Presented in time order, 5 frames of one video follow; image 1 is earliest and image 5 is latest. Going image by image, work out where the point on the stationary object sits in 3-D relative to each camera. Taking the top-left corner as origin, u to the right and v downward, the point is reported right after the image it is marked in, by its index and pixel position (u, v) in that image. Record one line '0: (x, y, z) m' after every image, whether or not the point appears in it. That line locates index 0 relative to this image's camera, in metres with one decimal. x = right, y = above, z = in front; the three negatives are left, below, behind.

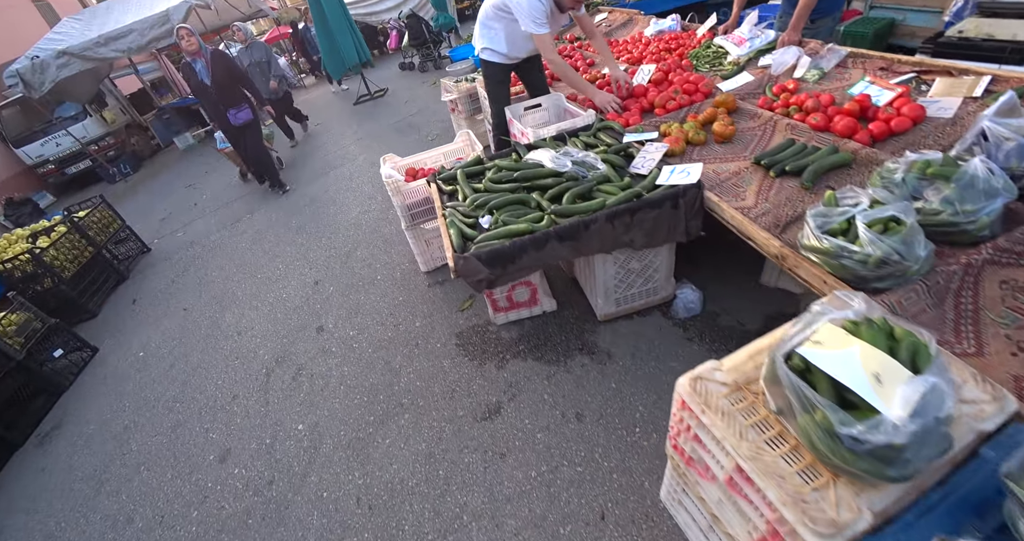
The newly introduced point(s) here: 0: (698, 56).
0: (+1.9, +2.2, +4.6) m
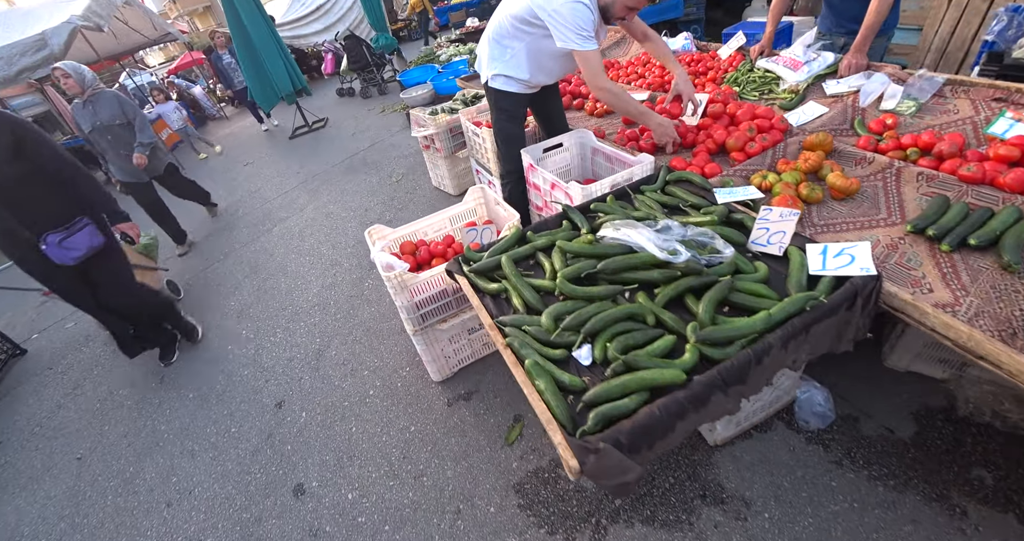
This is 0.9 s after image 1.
0: (+2.0, +1.6, +3.9) m
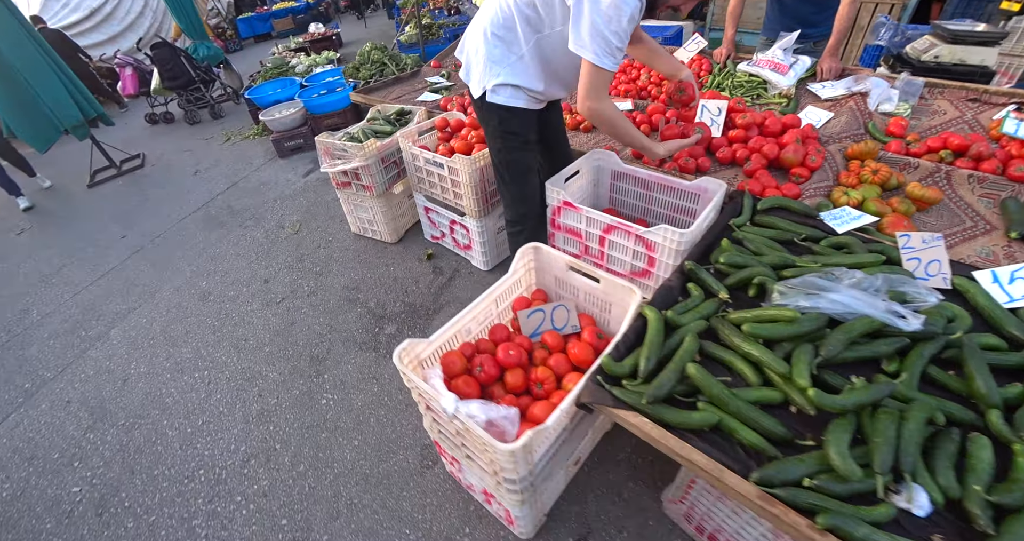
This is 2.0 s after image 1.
0: (+1.7, +1.5, +3.6) m
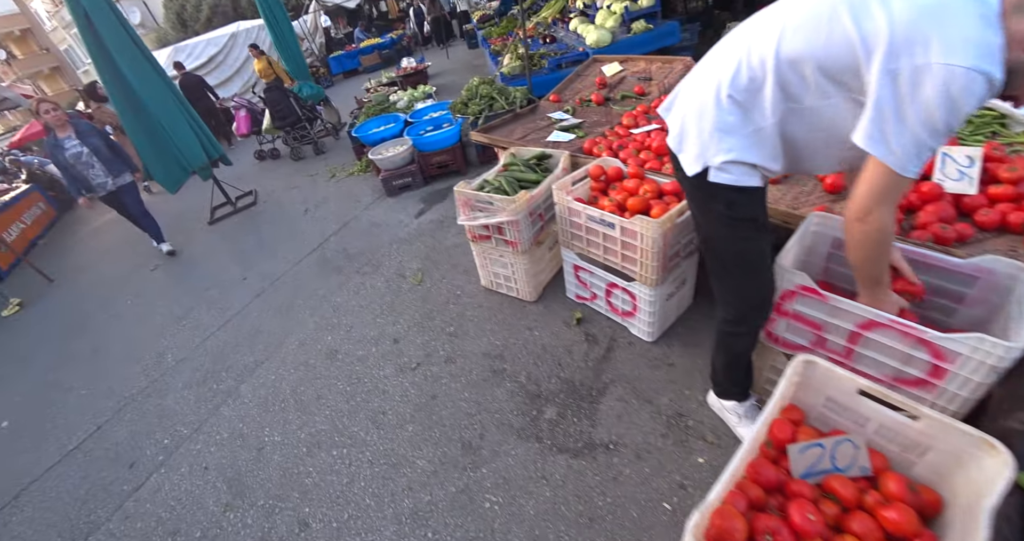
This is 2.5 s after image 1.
0: (+2.9, +0.9, +3.0) m
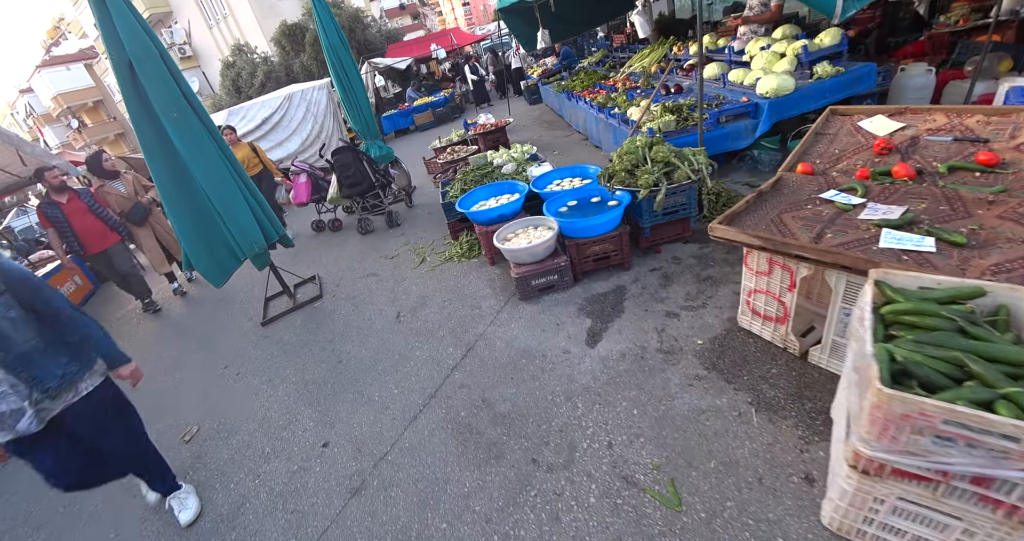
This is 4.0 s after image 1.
0: (+4.5, 0.0, +1.2) m
